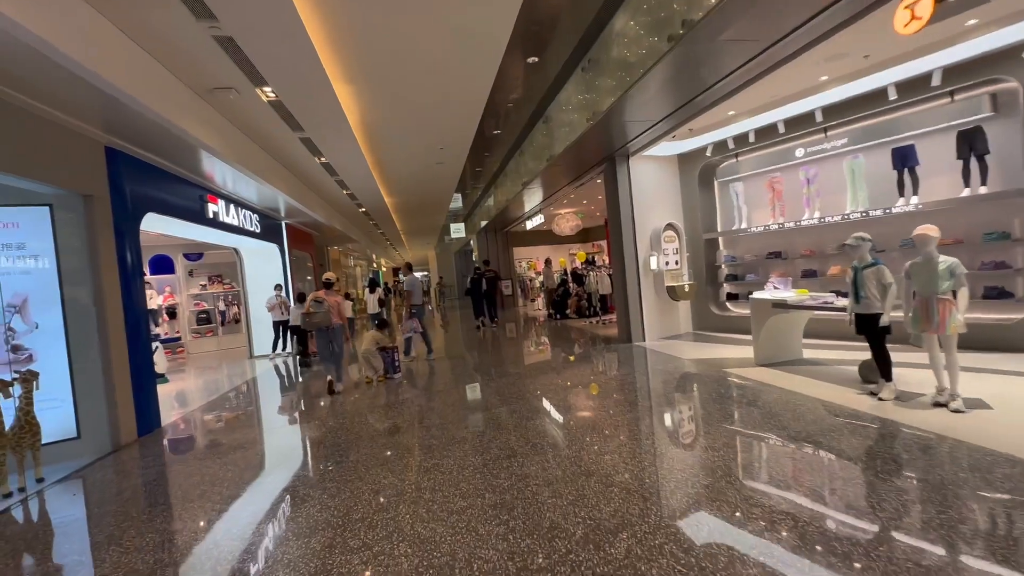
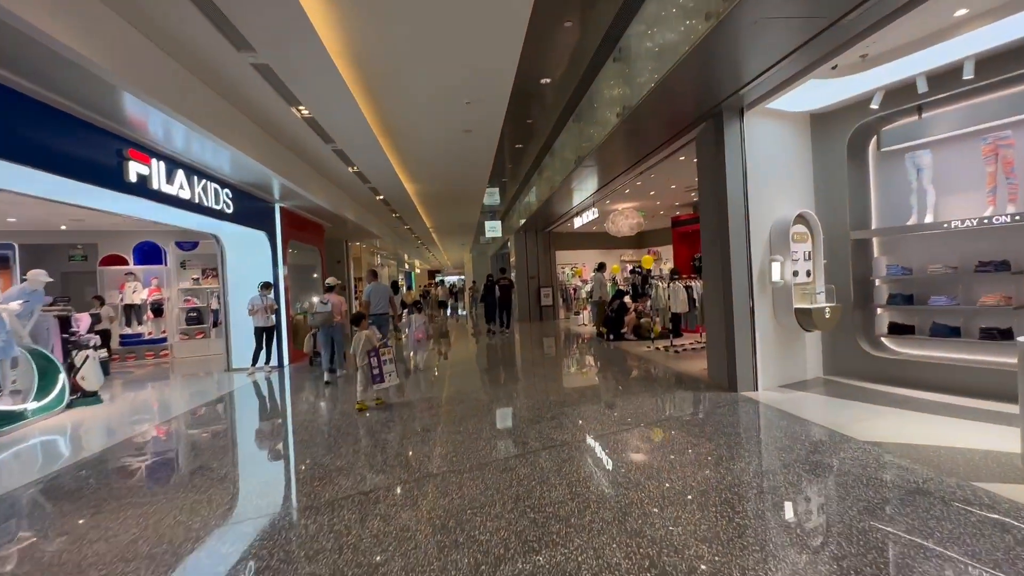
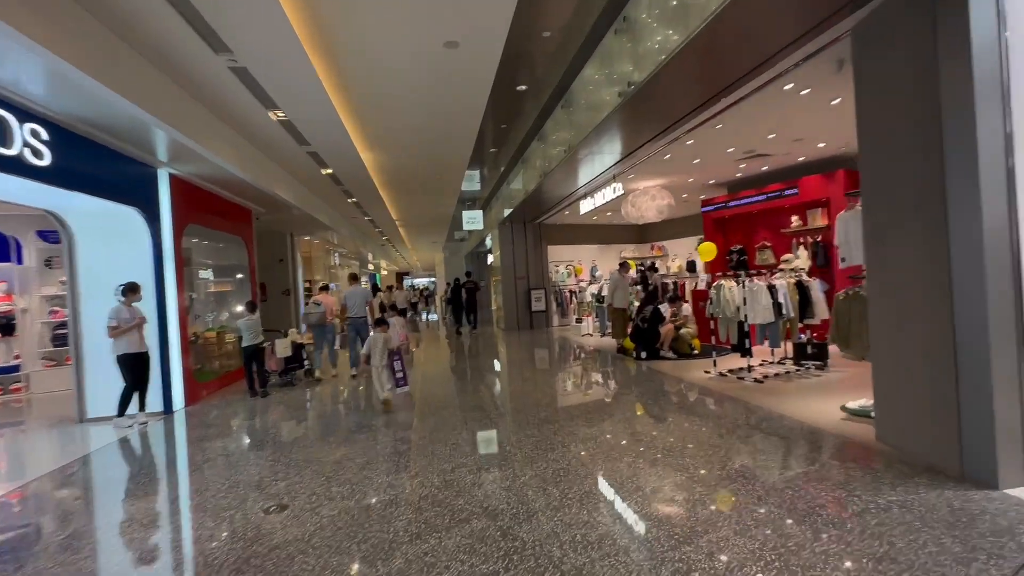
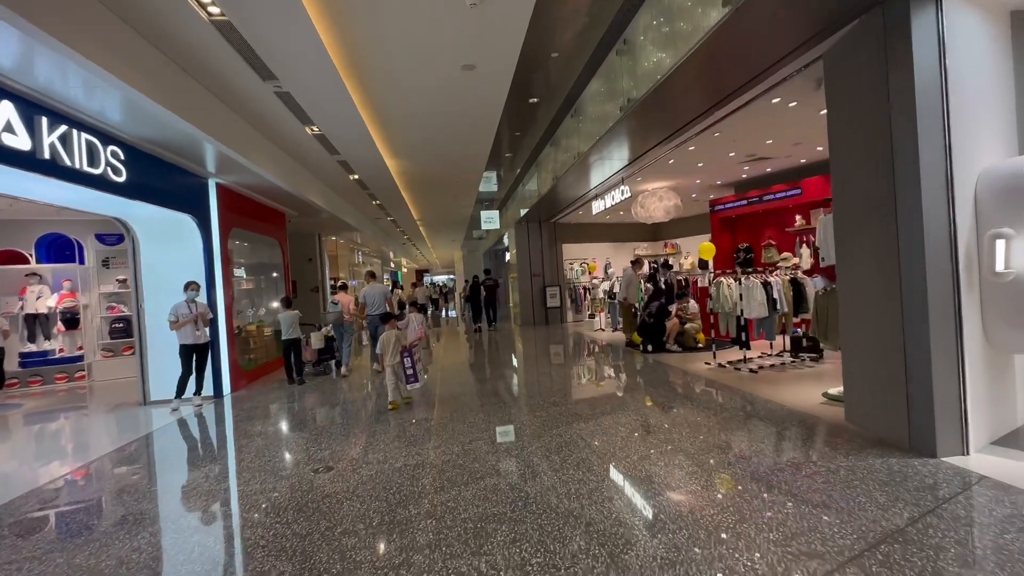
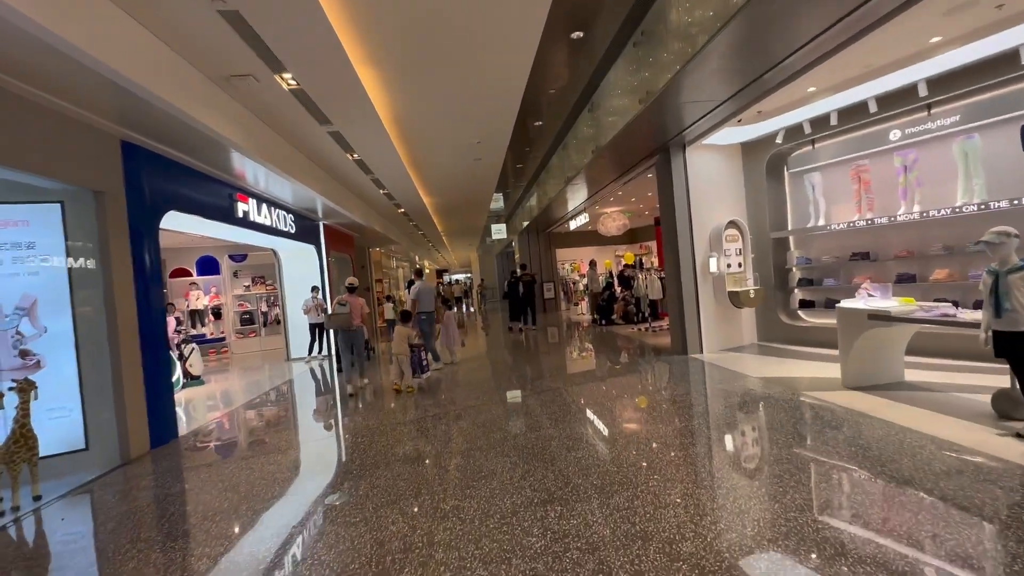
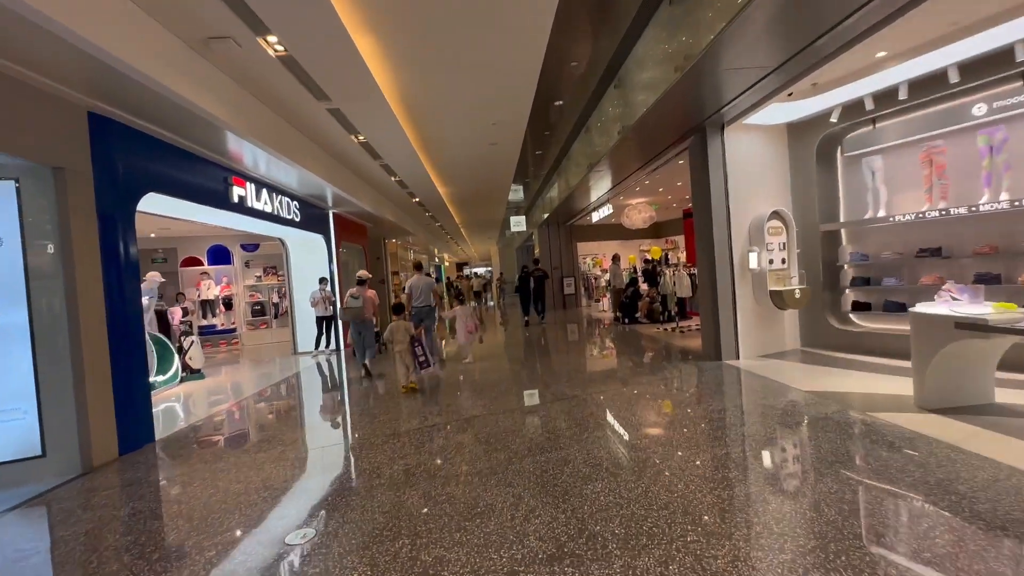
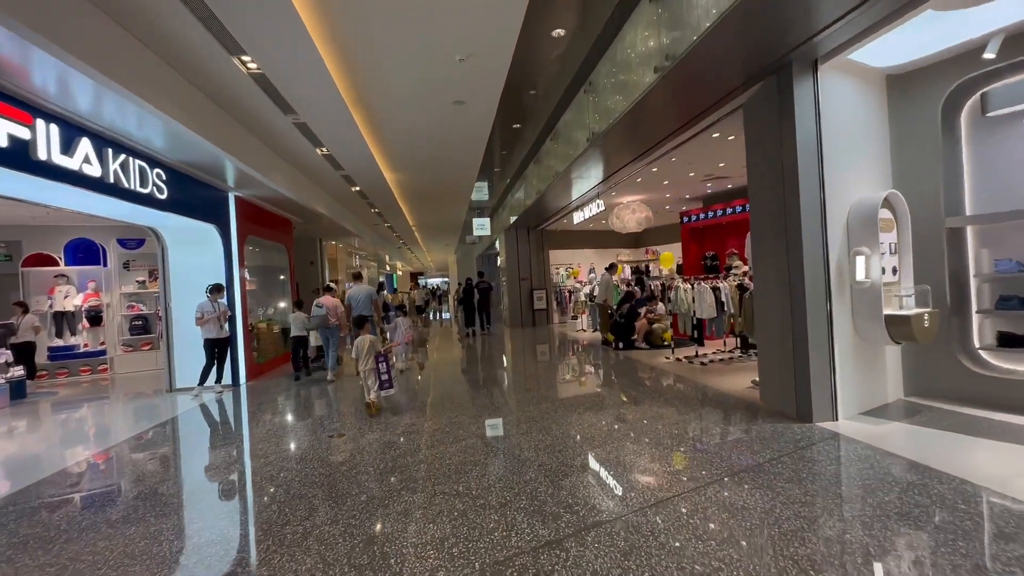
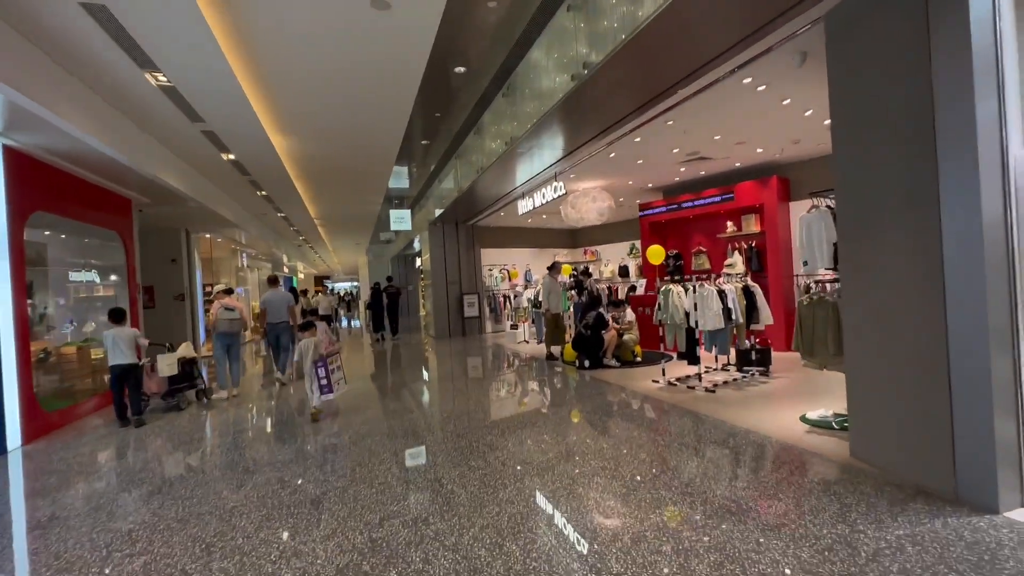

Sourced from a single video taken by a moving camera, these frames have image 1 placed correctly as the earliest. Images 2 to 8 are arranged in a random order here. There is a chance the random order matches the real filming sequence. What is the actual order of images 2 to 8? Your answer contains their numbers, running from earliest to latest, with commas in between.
5, 6, 2, 7, 4, 3, 8
